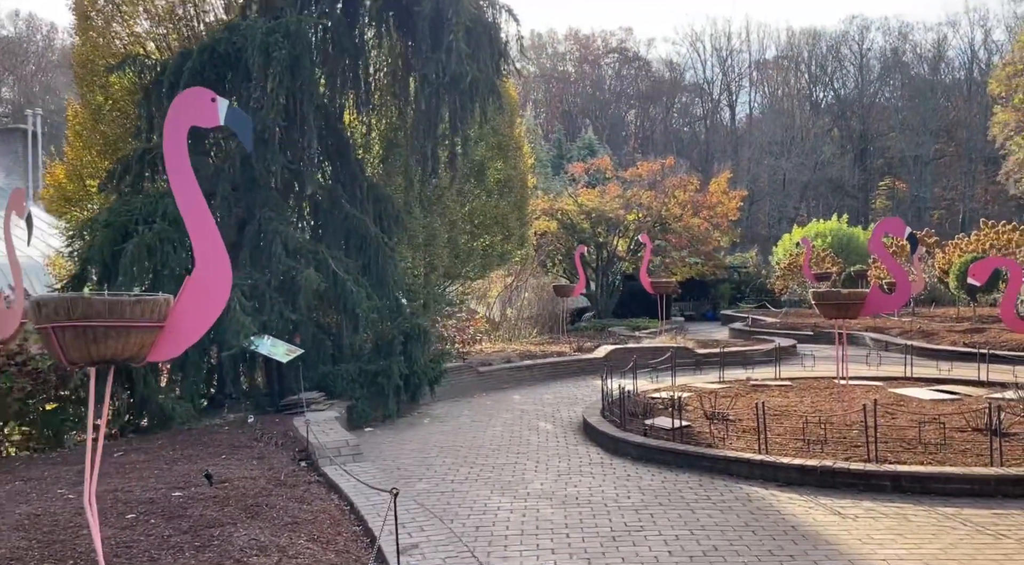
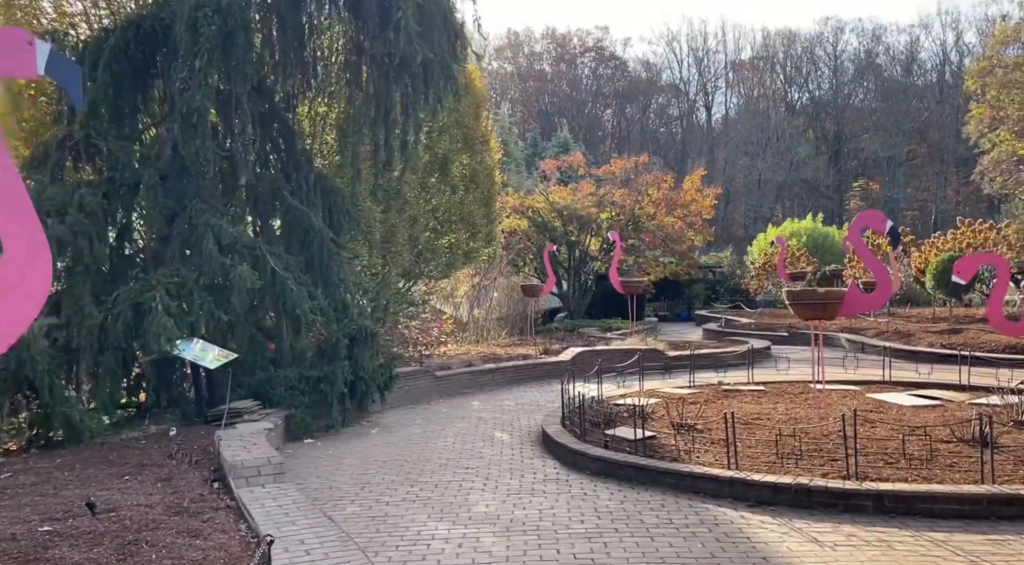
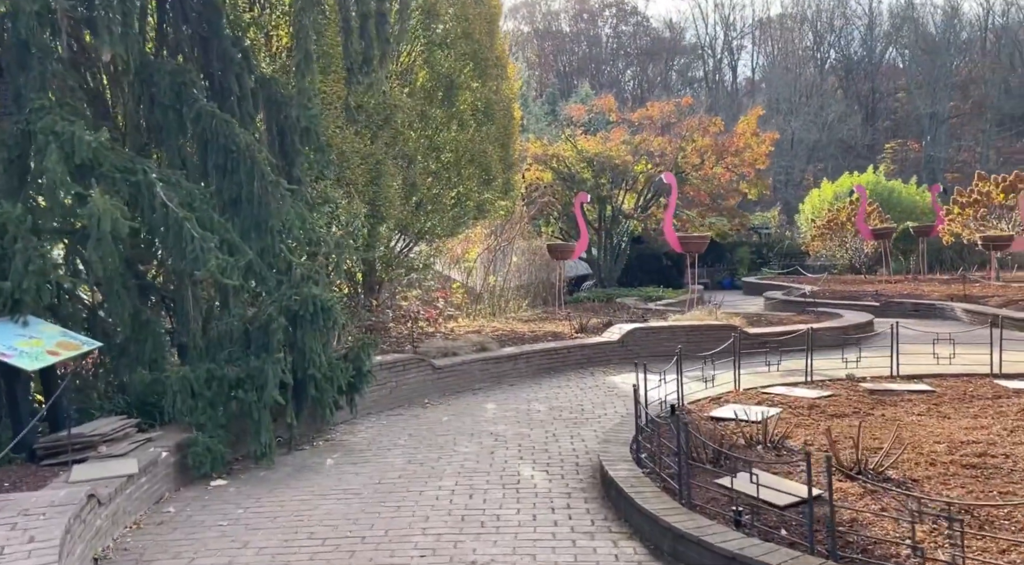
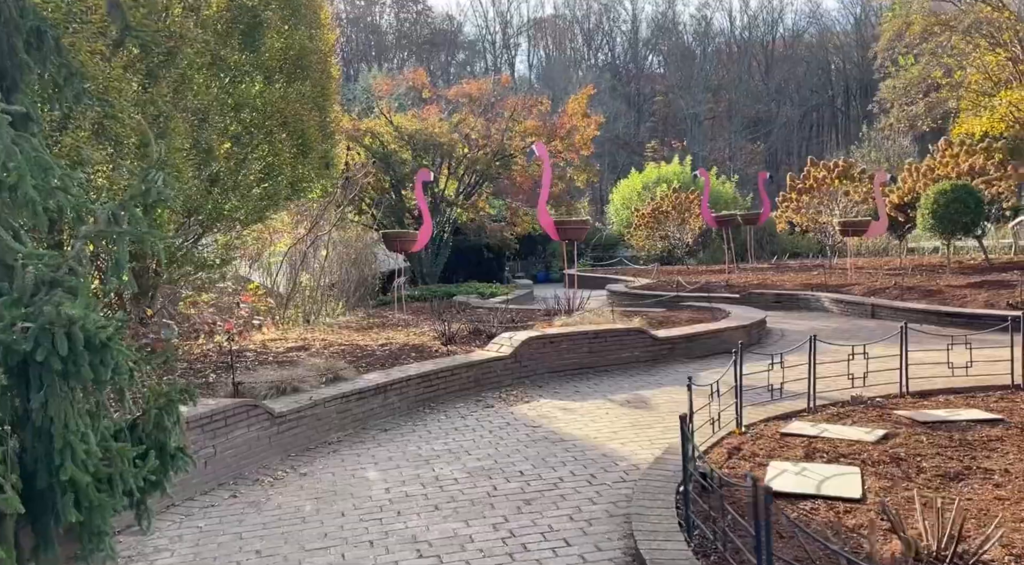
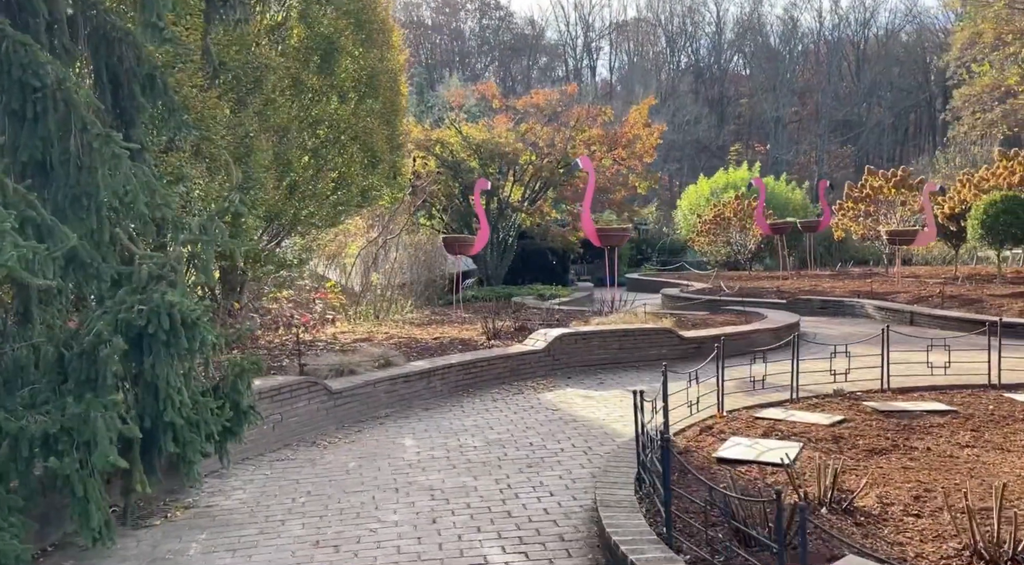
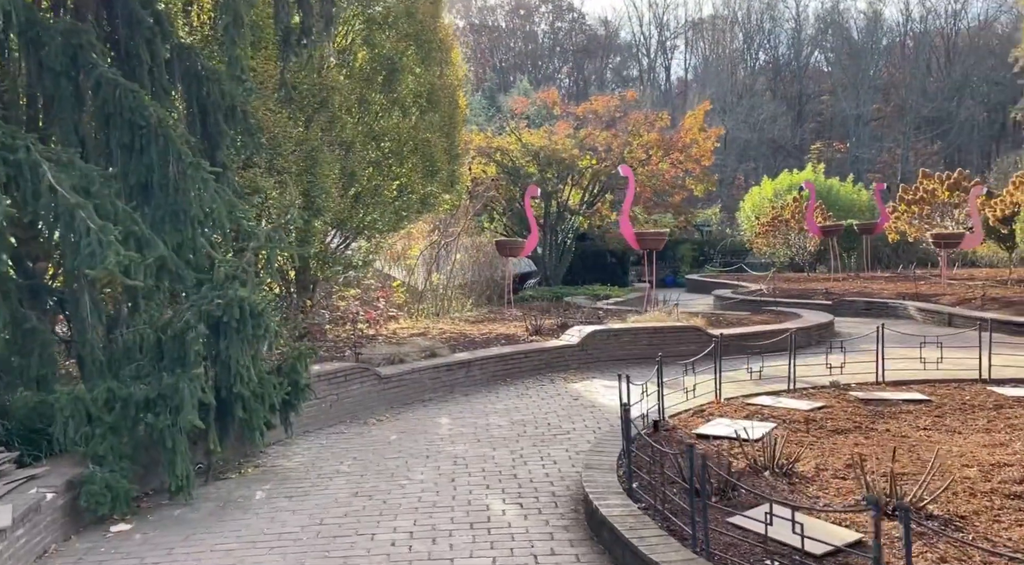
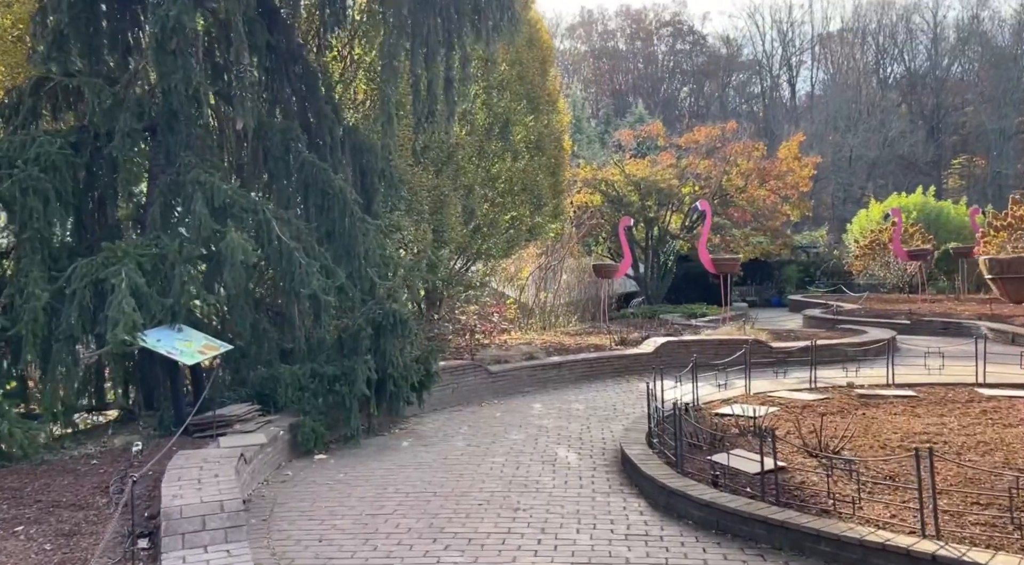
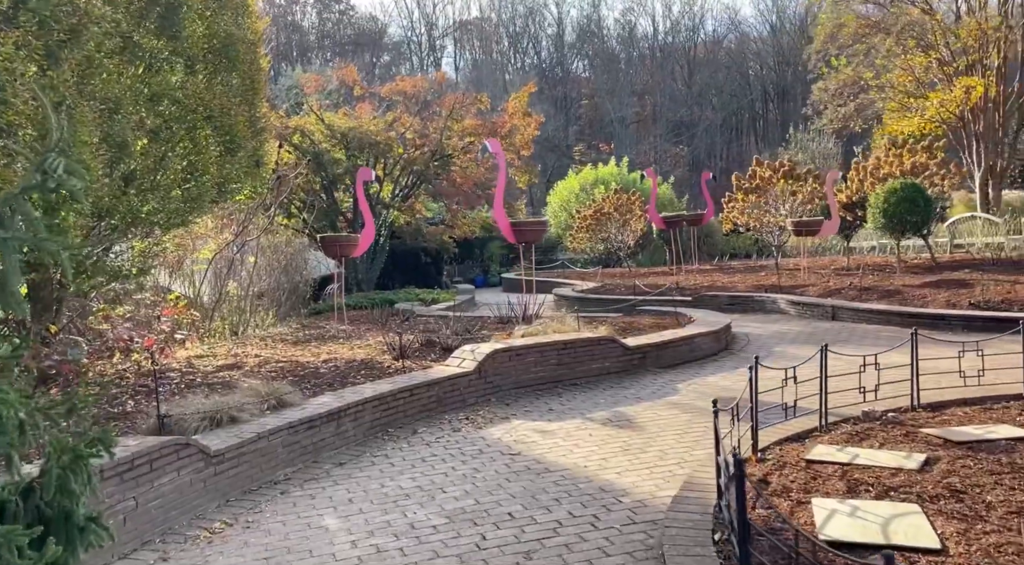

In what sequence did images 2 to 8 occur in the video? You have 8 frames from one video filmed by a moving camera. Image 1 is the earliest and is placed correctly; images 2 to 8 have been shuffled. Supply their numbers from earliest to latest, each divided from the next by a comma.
2, 7, 3, 6, 5, 4, 8
